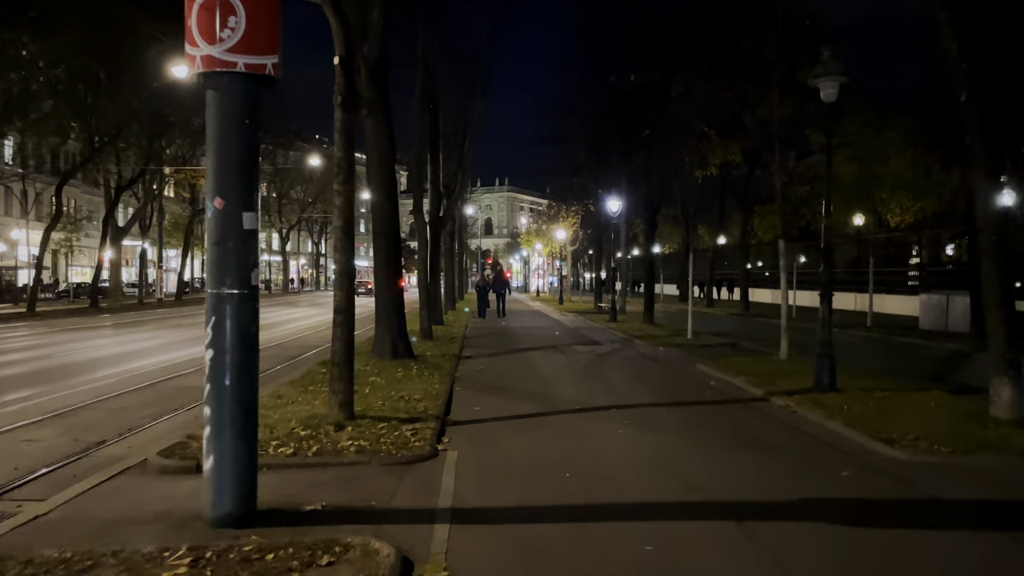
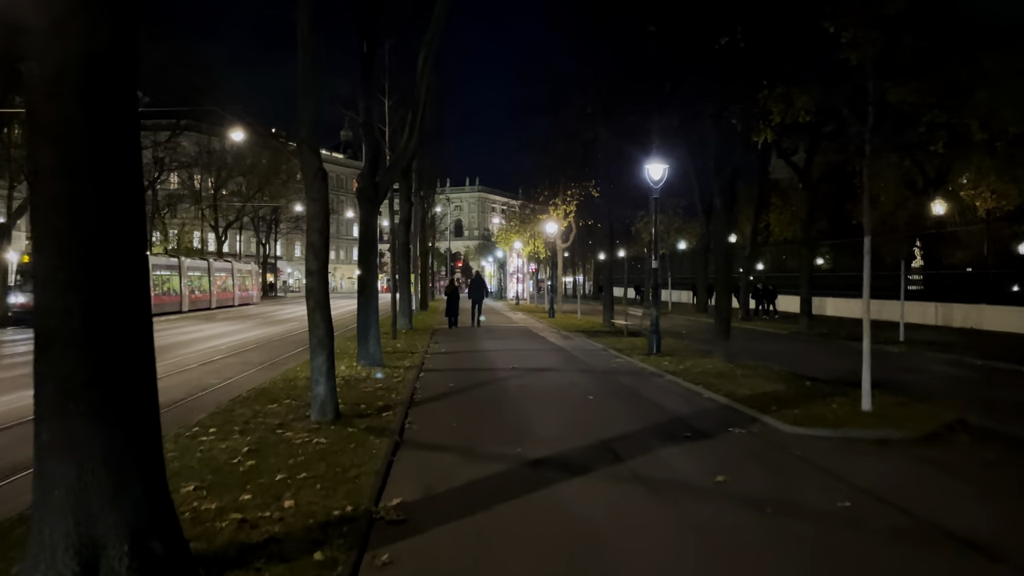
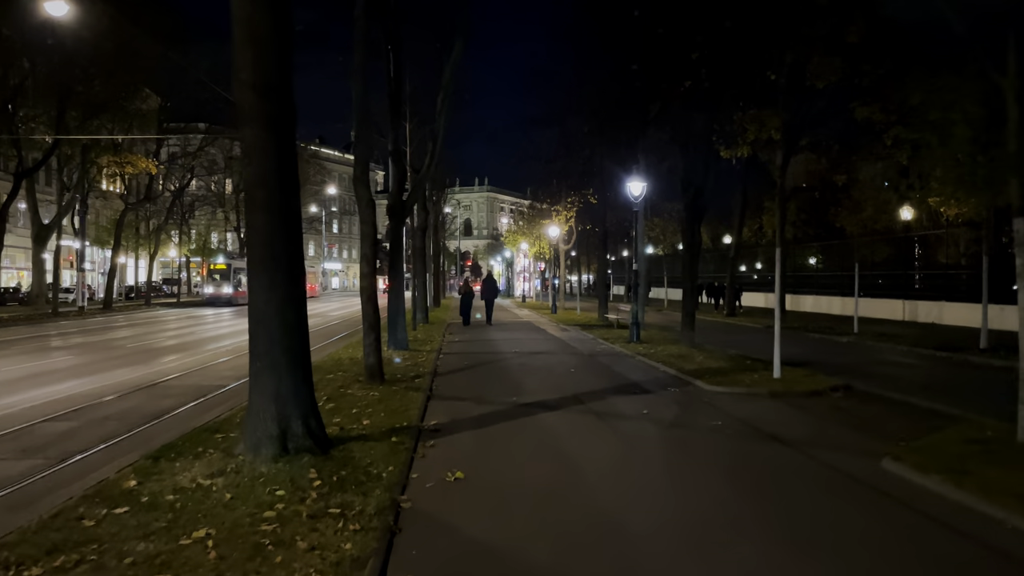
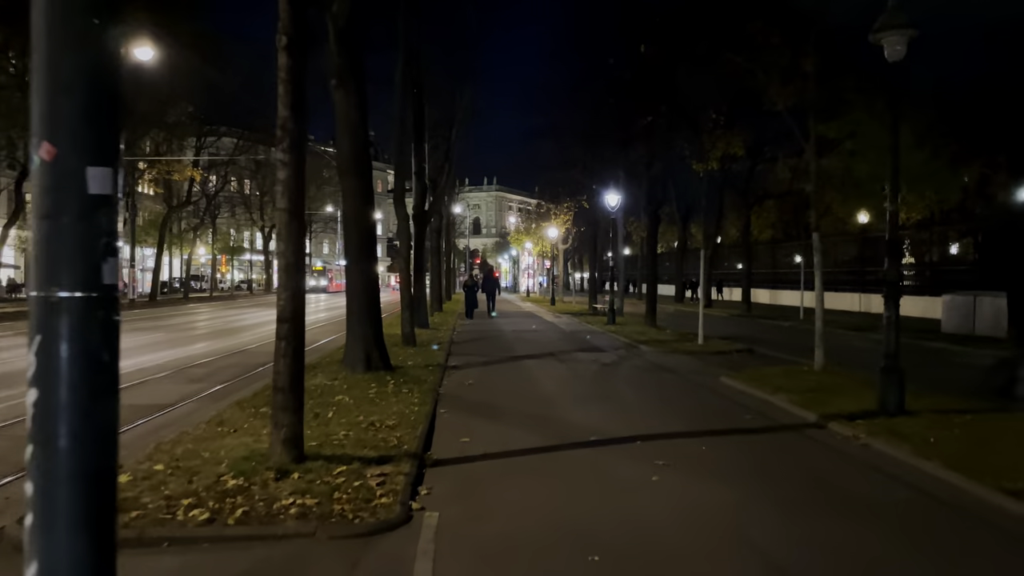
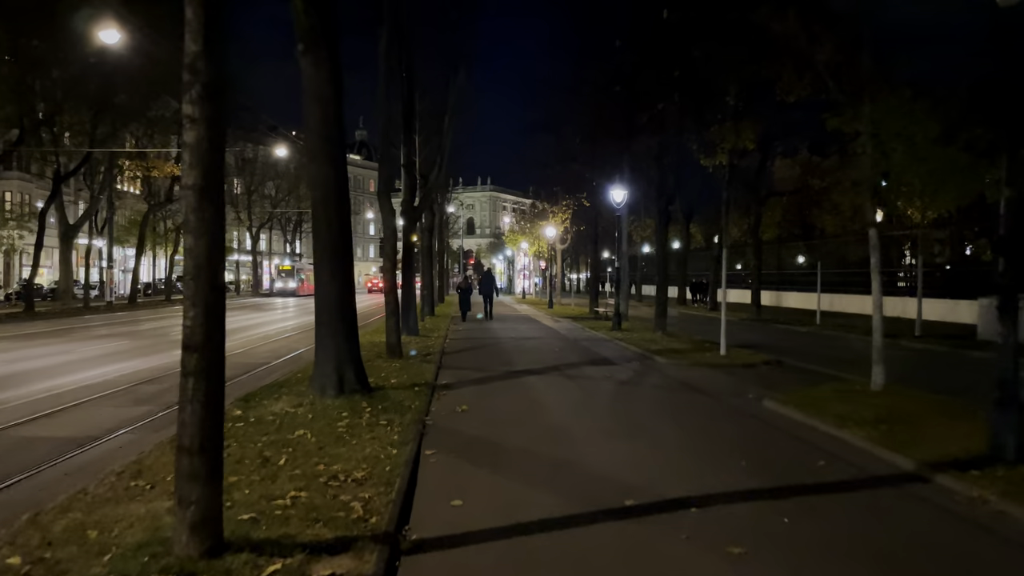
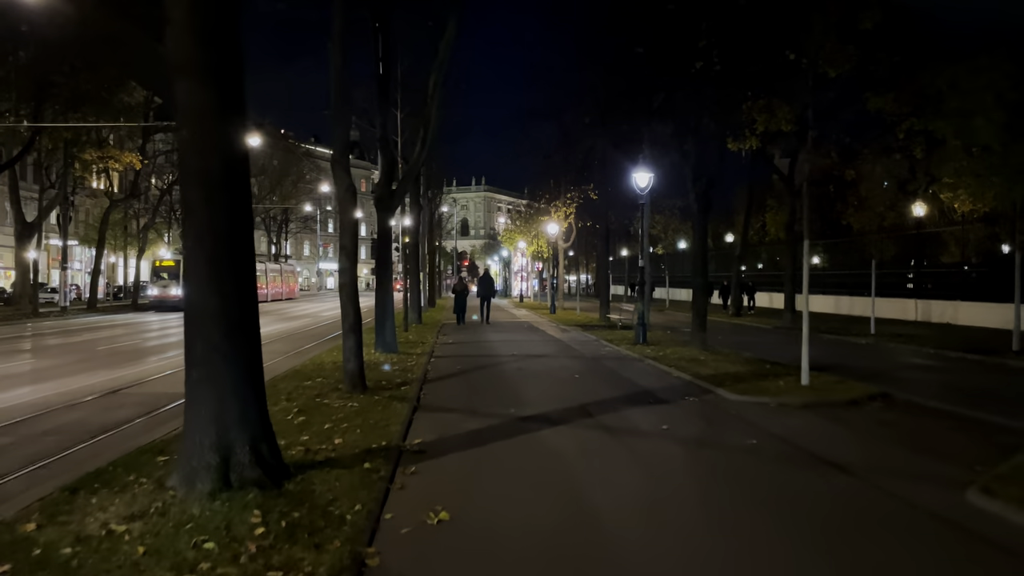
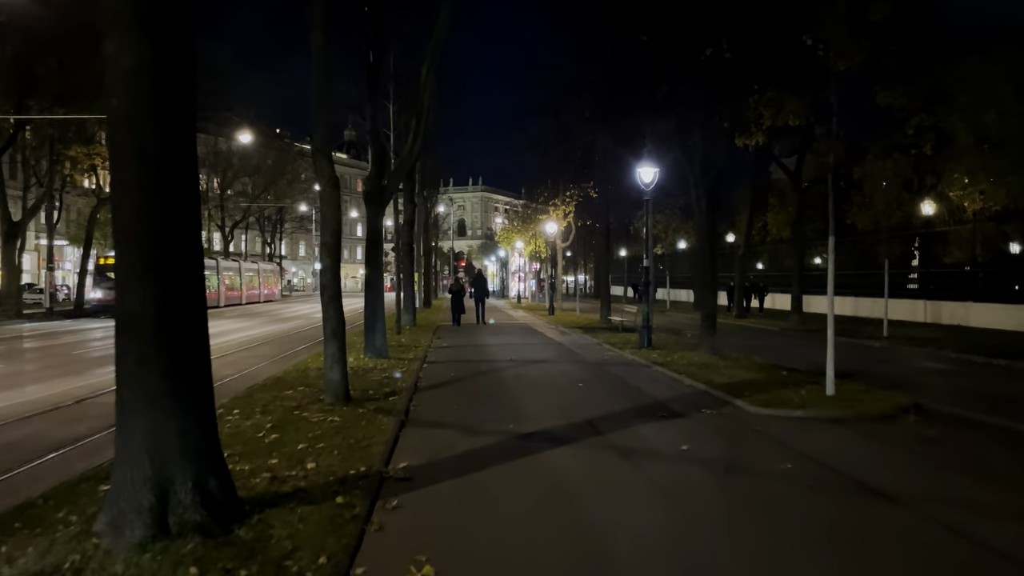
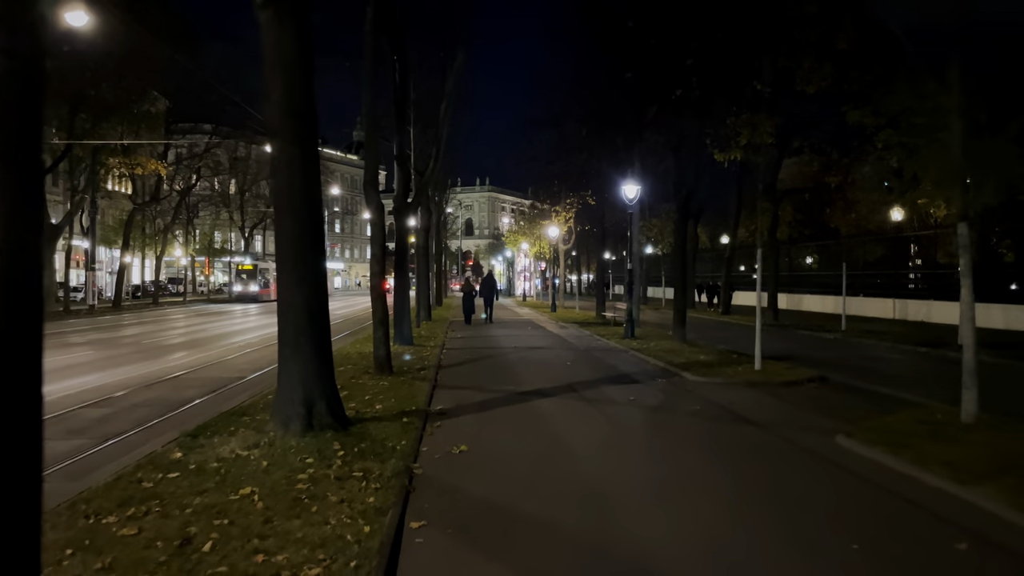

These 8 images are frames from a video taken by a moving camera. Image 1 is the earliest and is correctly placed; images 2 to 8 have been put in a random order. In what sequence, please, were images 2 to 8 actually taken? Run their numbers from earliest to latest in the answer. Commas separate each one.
4, 5, 8, 3, 6, 7, 2
